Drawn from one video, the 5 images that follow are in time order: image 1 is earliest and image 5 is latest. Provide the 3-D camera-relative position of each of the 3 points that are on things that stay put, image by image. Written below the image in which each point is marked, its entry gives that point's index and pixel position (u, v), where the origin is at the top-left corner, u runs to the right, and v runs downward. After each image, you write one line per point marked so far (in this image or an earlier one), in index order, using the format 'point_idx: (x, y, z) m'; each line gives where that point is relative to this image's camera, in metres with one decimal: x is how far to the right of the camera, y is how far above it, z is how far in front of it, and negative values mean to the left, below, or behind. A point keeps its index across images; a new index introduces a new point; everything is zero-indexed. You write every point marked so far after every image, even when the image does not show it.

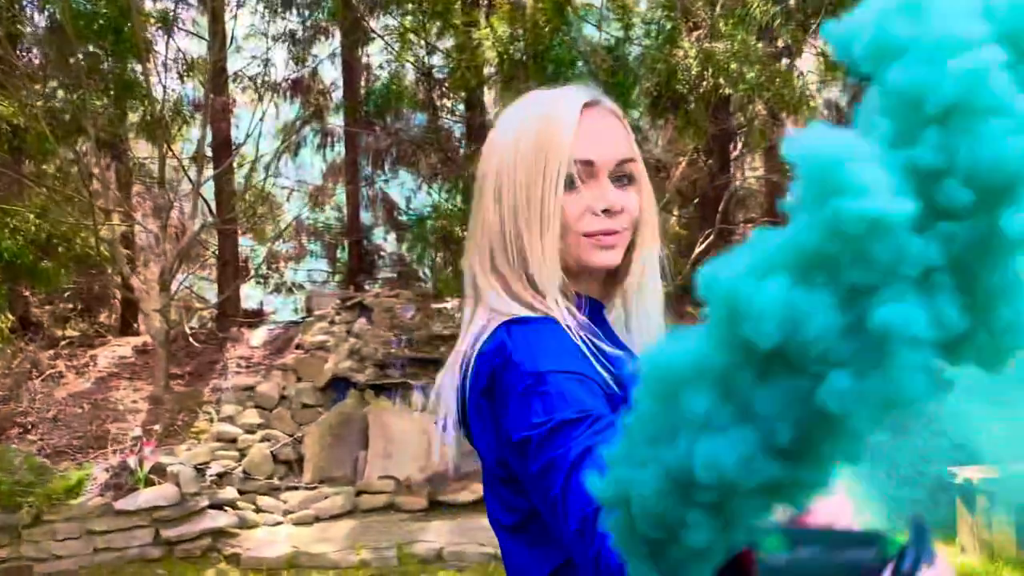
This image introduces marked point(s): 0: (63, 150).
0: (-2.3, +0.7, +4.3) m
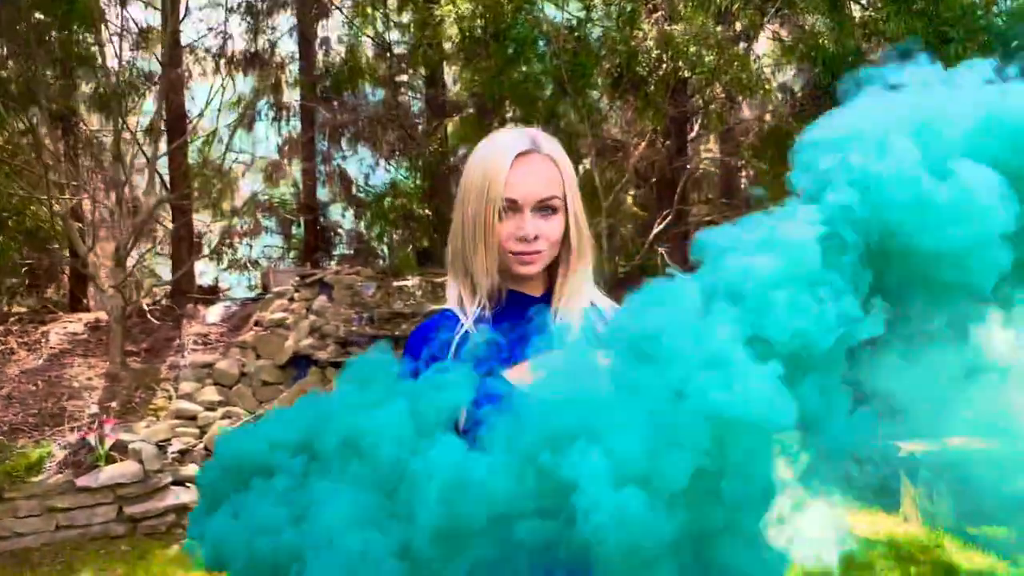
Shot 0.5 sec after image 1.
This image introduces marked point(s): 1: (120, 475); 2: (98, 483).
0: (-2.5, +0.8, +4.2) m
1: (-1.3, -0.6, +2.9) m
2: (-1.4, -0.7, +2.9) m
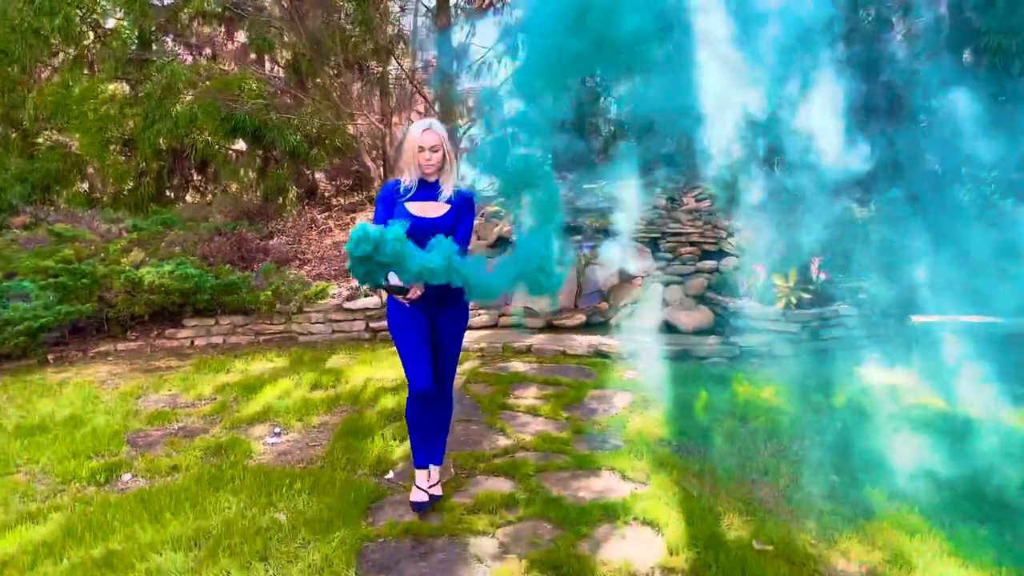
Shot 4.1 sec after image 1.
0: (-1.3, +1.6, +6.0) m
1: (-0.8, -0.1, +4.6) m
2: (-0.8, -0.1, +4.6) m
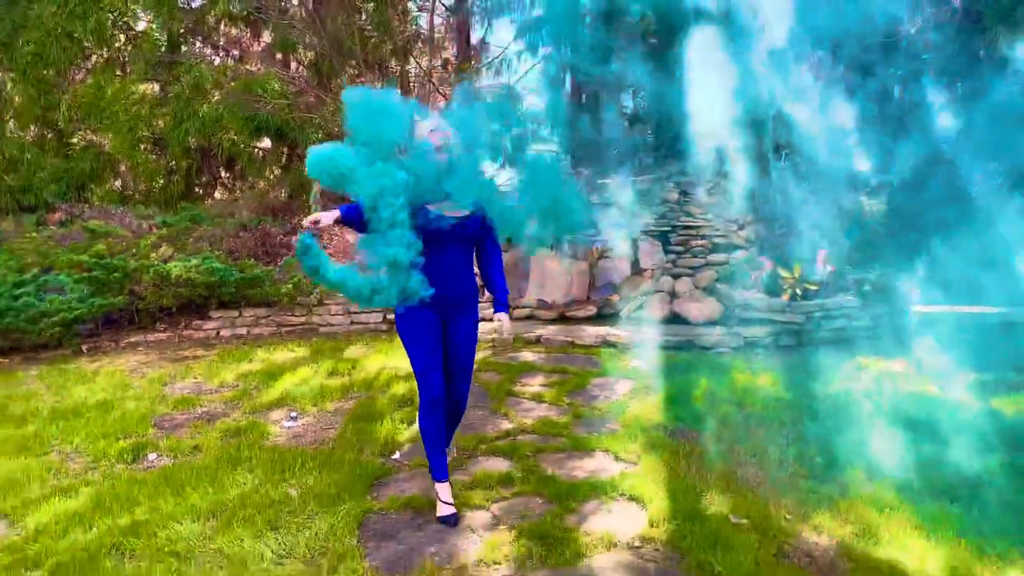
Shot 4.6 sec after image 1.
0: (-1.2, +1.6, +6.2) m
1: (-0.7, 0.0, +4.8) m
2: (-0.8, -0.1, +4.8) m
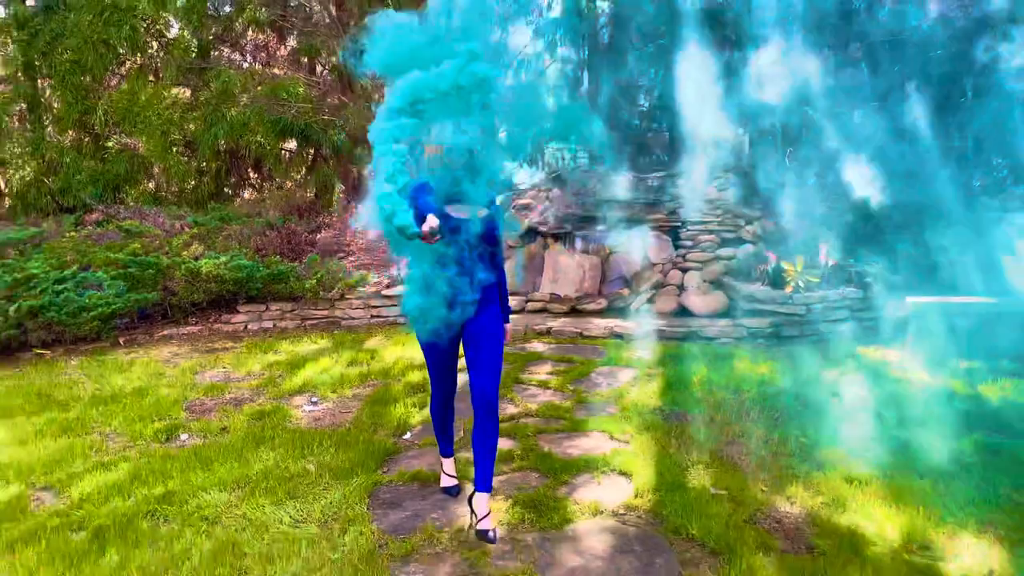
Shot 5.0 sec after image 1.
0: (-1.1, +1.6, +6.4) m
1: (-0.6, 0.0, +5.0) m
2: (-0.7, 0.0, +5.0) m
